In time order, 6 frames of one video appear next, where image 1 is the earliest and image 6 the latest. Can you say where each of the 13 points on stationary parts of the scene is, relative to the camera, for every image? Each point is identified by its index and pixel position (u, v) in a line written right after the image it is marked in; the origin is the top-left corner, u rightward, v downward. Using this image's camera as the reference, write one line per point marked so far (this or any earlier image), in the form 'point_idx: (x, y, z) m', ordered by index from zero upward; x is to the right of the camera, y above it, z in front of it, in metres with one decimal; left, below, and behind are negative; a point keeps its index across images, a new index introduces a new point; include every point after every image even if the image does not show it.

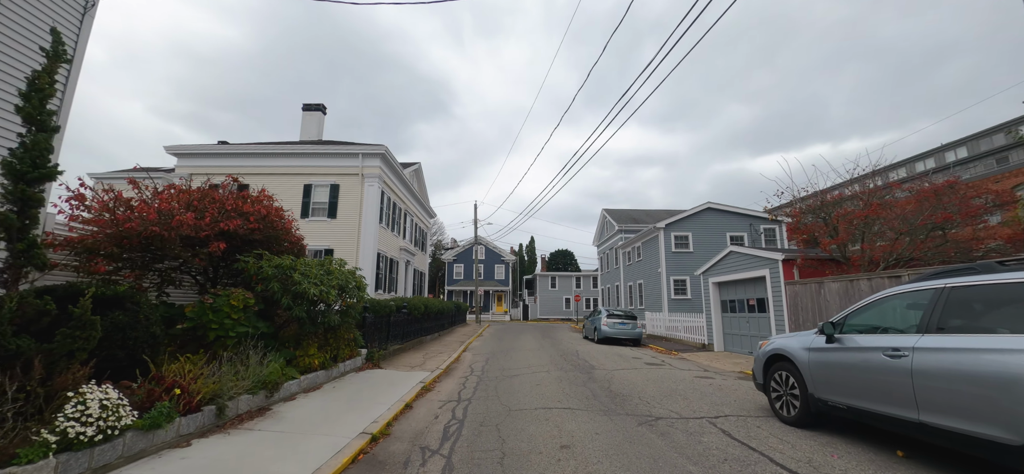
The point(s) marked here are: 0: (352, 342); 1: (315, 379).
0: (-3.6, -2.4, +9.4) m
1: (-3.5, -2.5, +7.6) m
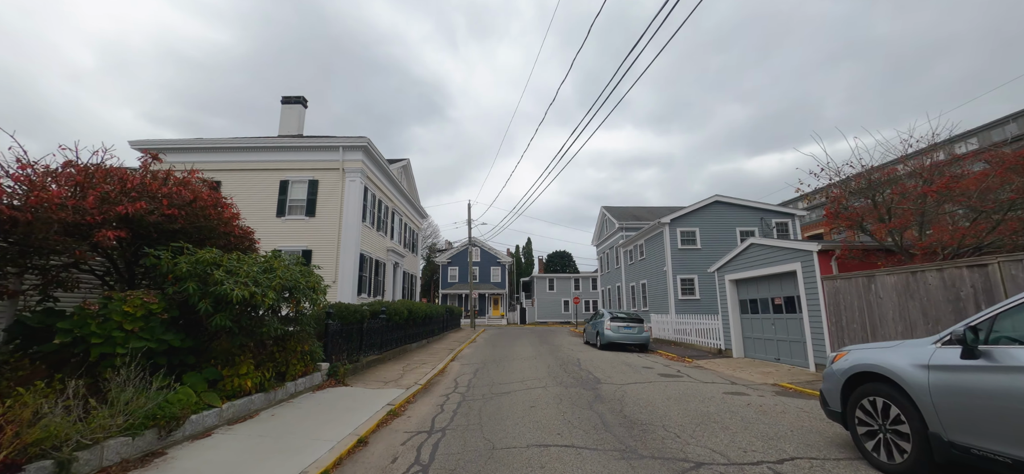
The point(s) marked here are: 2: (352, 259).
0: (-3.8, -2.2, +7.8) m
1: (-3.7, -2.4, +5.9) m
2: (-7.2, -1.0, +19.0) m
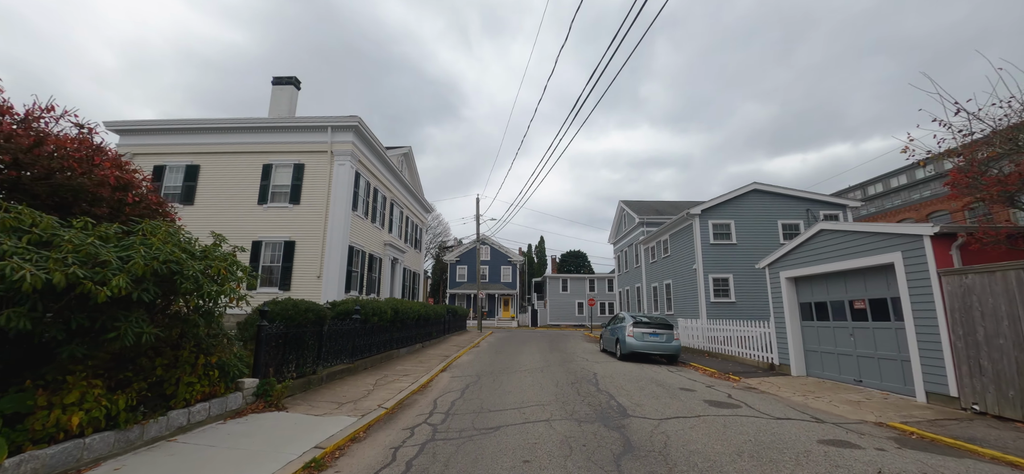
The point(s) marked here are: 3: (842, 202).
0: (-3.9, -1.8, +5.6) m
1: (-3.9, -1.9, +3.7) m
2: (-7.0, -0.6, +17.0) m
3: (+13.5, +1.4, +17.3) m
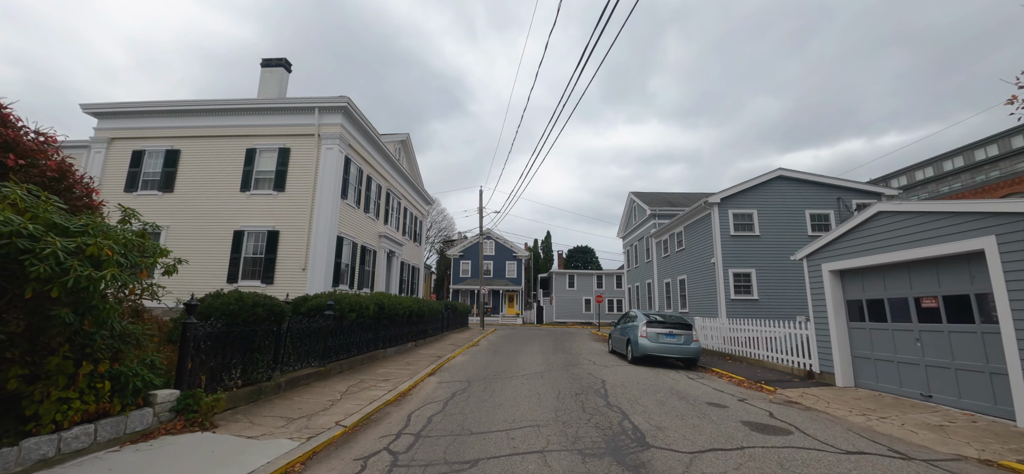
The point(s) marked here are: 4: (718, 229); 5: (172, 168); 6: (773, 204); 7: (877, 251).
0: (-4.1, -1.5, +4.3) m
1: (-4.1, -1.7, +2.5) m
2: (-6.9, -0.2, +15.7) m
3: (+13.5, +1.8, +15.6) m
4: (+7.5, +0.3, +15.4) m
5: (-13.8, +2.8, +17.2) m
6: (+9.6, +1.2, +15.6) m
7: (+6.3, -0.3, +7.4) m
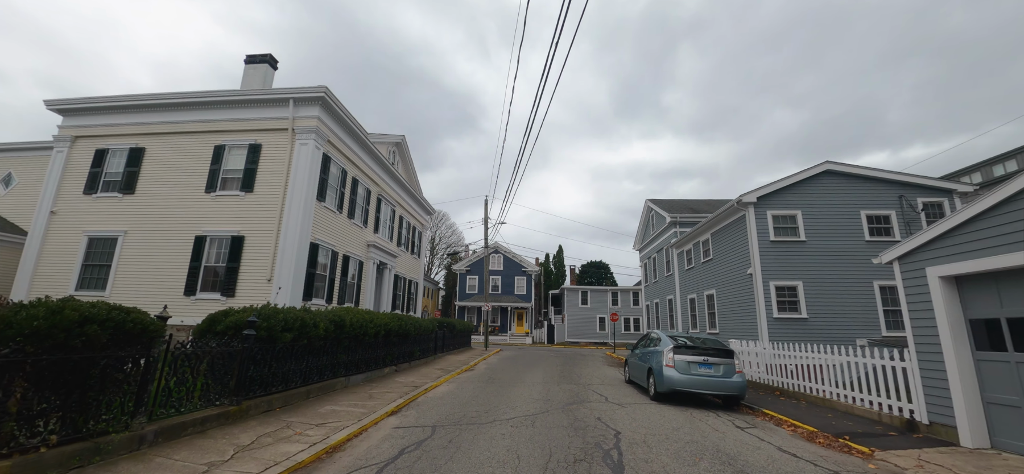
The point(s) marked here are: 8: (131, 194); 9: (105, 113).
0: (-4.6, -1.2, +2.2) m
1: (-4.7, -1.3, +0.3) m
2: (-7.0, -0.4, +13.7) m
3: (+13.4, +1.6, +13.0) m
4: (+7.4, +0.1, +12.9) m
5: (-13.8, +2.5, +15.6) m
6: (+9.5, +1.1, +13.1) m
7: (+6.0, -0.1, +4.9) m
8: (-13.8, +1.5, +15.3) m
9: (-15.6, +4.8, +16.3) m
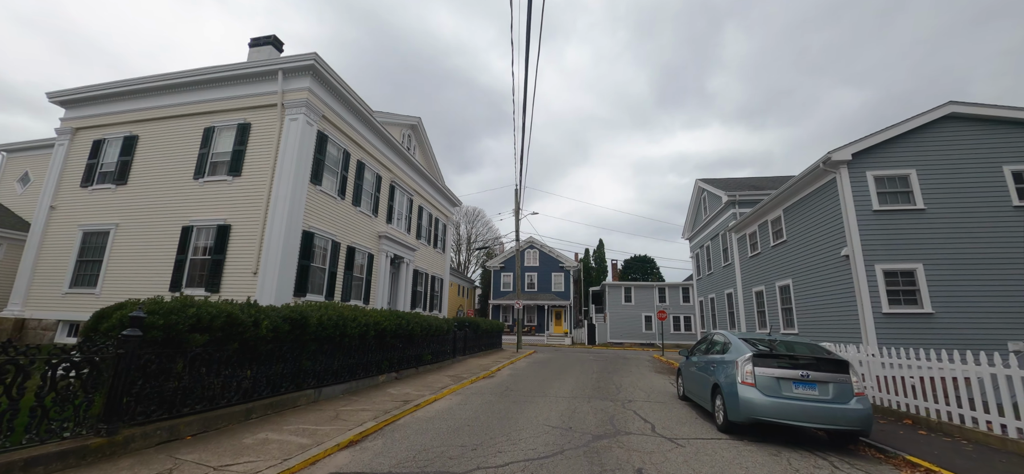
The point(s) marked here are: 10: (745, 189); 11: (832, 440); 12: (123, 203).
0: (-5.1, -0.8, +0.3) m
1: (-5.4, -0.9, -1.6) m
2: (-6.4, 0.0, +12.0) m
3: (+13.8, +2.4, +9.3) m
4: (+7.8, +0.8, +9.7) m
5: (-13.1, +2.8, +14.5) m
6: (+9.9, +1.8, +9.7) m
7: (+5.6, +0.6, +2.0) m
8: (-13.1, +1.8, +14.3) m
9: (-14.9, +4.9, +15.4) m
10: (+9.8, +2.1, +18.1) m
11: (+4.2, -2.7, +5.6) m
12: (-13.0, +1.1, +14.1) m
